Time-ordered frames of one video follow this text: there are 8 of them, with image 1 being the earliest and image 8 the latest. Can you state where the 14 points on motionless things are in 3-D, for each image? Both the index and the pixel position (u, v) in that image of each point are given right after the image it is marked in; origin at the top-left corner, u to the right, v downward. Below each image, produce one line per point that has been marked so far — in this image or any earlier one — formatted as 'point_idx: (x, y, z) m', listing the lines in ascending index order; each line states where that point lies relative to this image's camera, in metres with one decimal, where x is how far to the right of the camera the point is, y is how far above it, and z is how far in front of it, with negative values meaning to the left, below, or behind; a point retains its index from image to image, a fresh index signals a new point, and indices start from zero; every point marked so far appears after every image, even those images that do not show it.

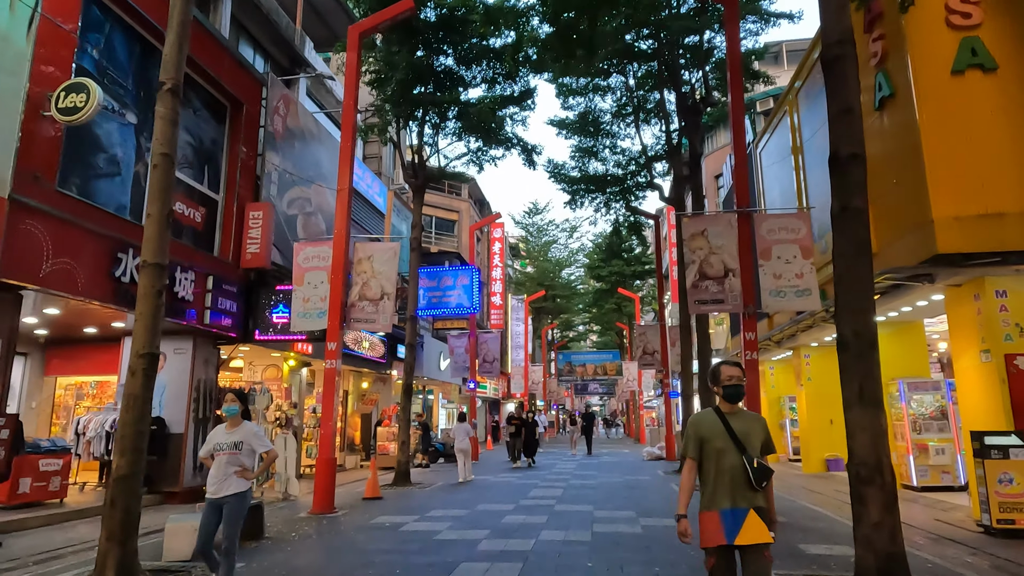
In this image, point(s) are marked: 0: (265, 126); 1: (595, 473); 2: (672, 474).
0: (-4.9, +3.2, +13.1) m
1: (+2.0, -4.6, +16.2) m
2: (+4.0, -4.6, +16.5) m
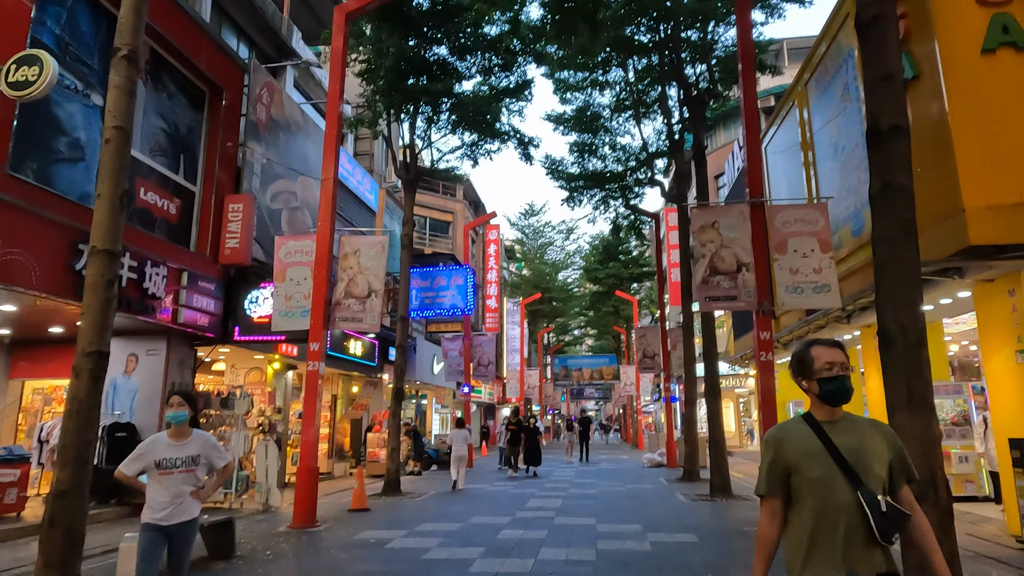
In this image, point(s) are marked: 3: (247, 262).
0: (-5.0, +3.3, +12.4) m
1: (+1.9, -4.5, +15.5) m
2: (+3.9, -4.6, +15.8) m
3: (-4.6, +0.4, +11.5) m
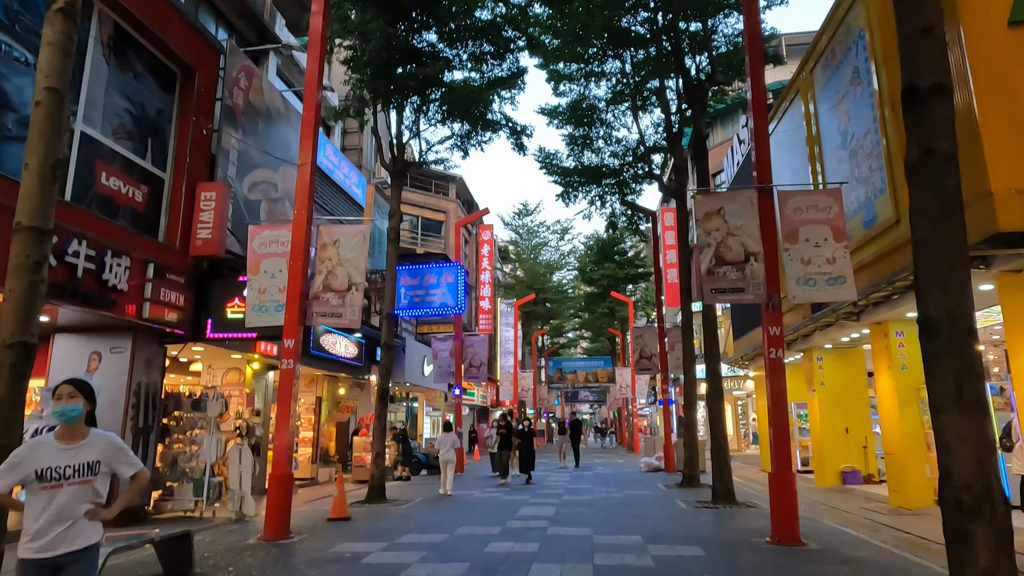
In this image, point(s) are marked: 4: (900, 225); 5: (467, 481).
0: (-5.1, +3.4, +11.7) m
1: (+1.7, -4.5, +14.8) m
2: (+3.7, -4.6, +15.1) m
3: (-4.8, +0.5, +10.8) m
4: (+5.6, +0.9, +9.6) m
5: (-1.2, -4.9, +16.9) m
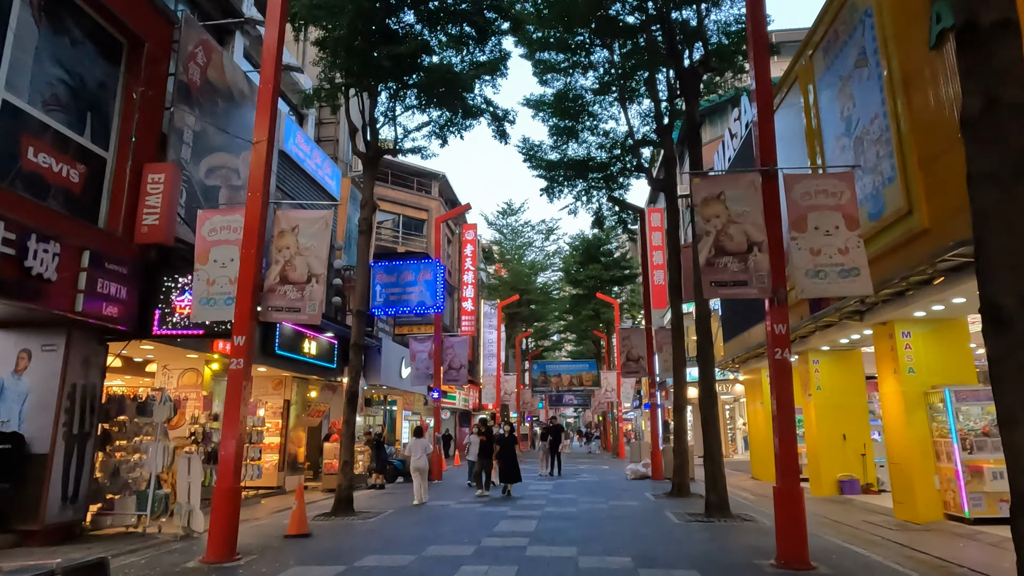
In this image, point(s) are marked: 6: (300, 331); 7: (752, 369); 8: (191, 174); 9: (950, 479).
0: (-5.5, +3.5, +10.7) m
1: (+1.3, -4.4, +13.9) m
2: (+3.3, -4.5, +14.3) m
3: (-5.1, +0.7, +9.8) m
4: (+5.3, +1.0, +8.8) m
5: (-1.6, -4.9, +15.9) m
6: (-4.9, -1.0, +15.2) m
7: (+6.8, -2.3, +18.8) m
8: (-5.3, +1.9, +11.0) m
9: (+6.6, -2.8, +9.9) m
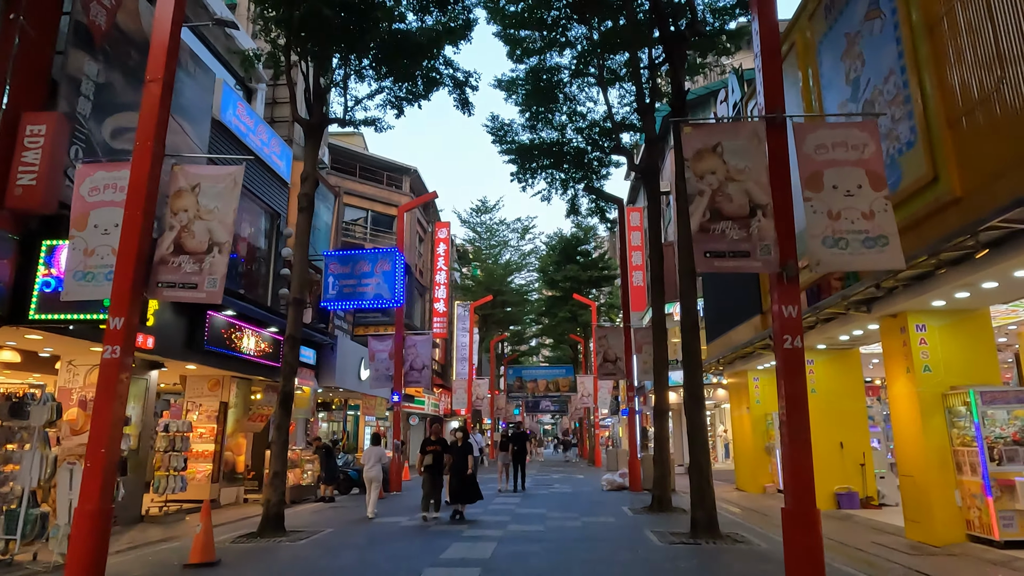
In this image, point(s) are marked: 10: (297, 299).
0: (-6.0, +3.8, +9.0) m
1: (+0.6, -4.2, +12.4) m
2: (+2.5, -4.3, +12.8) m
3: (-5.6, +1.0, +8.1) m
4: (+4.8, +1.2, +7.5) m
5: (-2.4, -4.7, +14.3) m
6: (-5.6, -0.7, +13.5) m
7: (+5.9, -2.2, +17.5) m
8: (-5.9, +2.2, +9.3) m
9: (+6.0, -2.7, +8.5) m
10: (-3.6, -0.2, +11.0) m
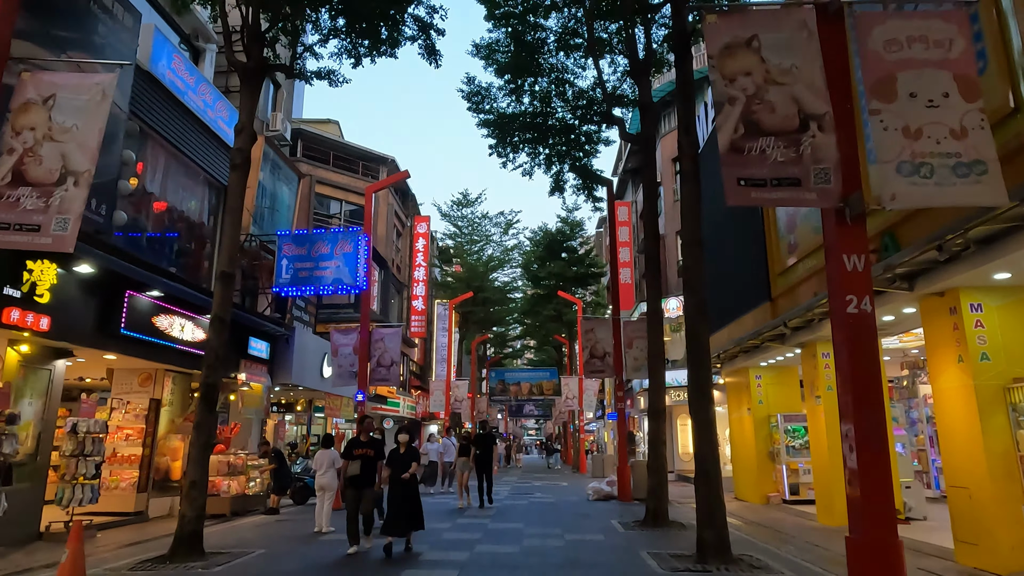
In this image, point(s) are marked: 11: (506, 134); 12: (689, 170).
0: (-6.3, +4.2, +7.2) m
1: (+0.1, -3.9, +10.6) m
2: (+2.0, -4.0, +11.1) m
3: (-6.0, +1.4, +6.3) m
4: (+4.5, +1.5, +5.8) m
5: (-2.9, -4.3, +12.4) m
6: (-6.1, -0.3, +11.6) m
7: (+5.4, -1.9, +15.9) m
8: (-6.3, +2.6, +7.5) m
9: (+5.6, -2.3, +6.9) m
10: (-3.9, +0.2, +9.1) m
11: (-0.1, +3.7, +15.8) m
12: (+2.4, +1.6, +9.1) m
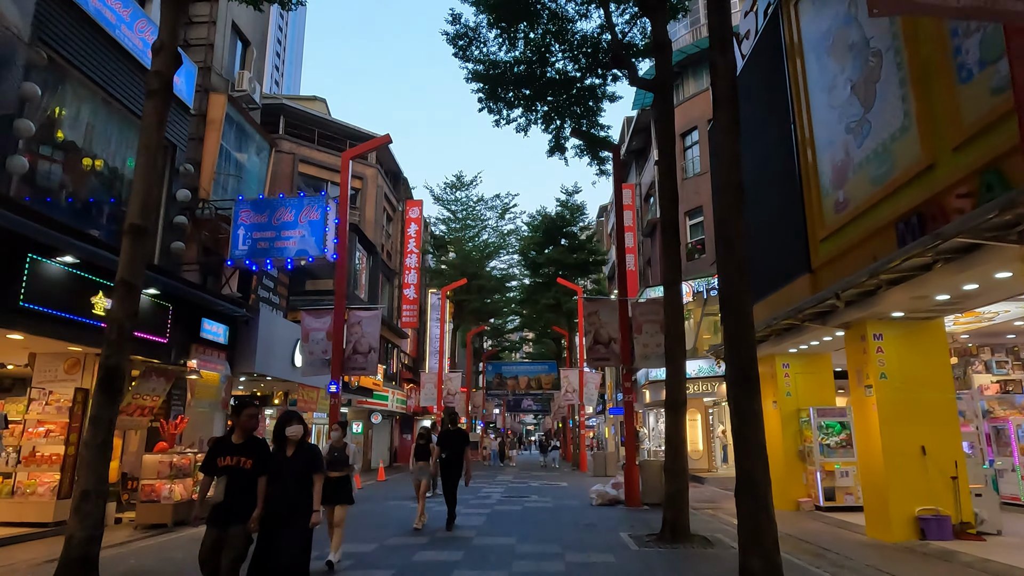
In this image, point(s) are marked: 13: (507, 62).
0: (-6.5, +4.6, +5.2) m
1: (0.0, -3.4, +8.7) m
2: (+1.9, -3.5, +9.2) m
3: (-6.1, +1.8, +4.3) m
4: (+4.4, +2.0, +3.9) m
5: (-3.1, -3.8, +10.5) m
6: (-6.2, +0.1, +9.7) m
7: (+5.2, -1.4, +13.9) m
8: (-6.4, +3.1, +5.5) m
9: (+5.5, -1.9, +5.0) m
10: (-4.1, +0.7, +7.2) m
11: (-0.2, +4.2, +13.9) m
12: (+2.3, +2.1, +7.2) m
13: (-0.1, +4.7, +13.8) m
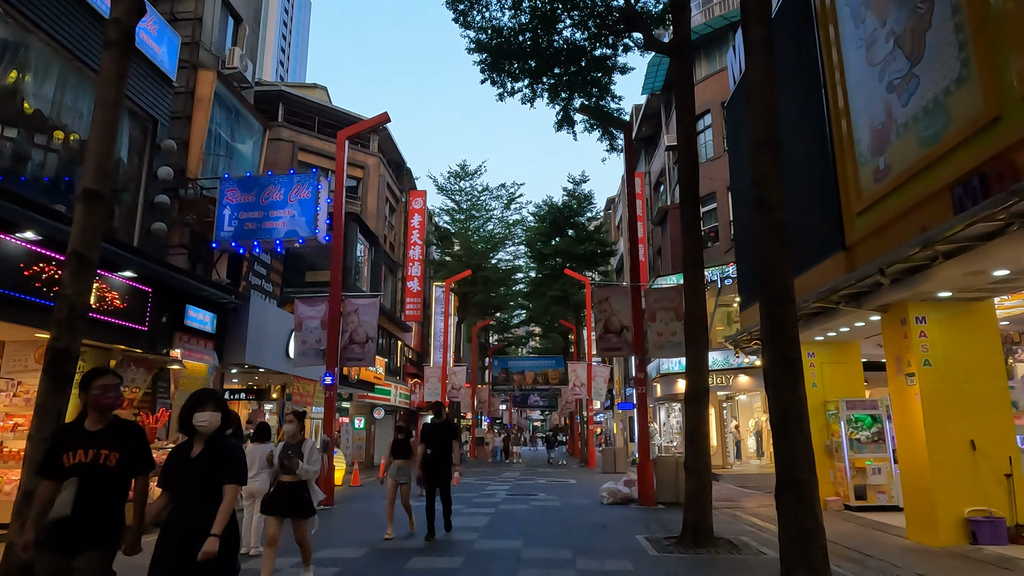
0: (-6.4, +4.9, +4.4) m
1: (0.0, -3.1, +7.9) m
2: (+2.0, -3.3, +8.3) m
3: (-6.1, +2.1, +3.5) m
4: (+4.4, +2.2, +3.0) m
5: (-3.0, -3.5, +9.7) m
6: (-6.2, +0.4, +8.9) m
7: (+5.3, -1.1, +13.0) m
8: (-6.4, +3.3, +4.7) m
9: (+5.5, -1.6, +4.1) m
10: (-4.0, +0.9, +6.4) m
11: (-0.2, +4.5, +13.0) m
12: (+2.3, +2.4, +6.3) m
13: (0.0, +5.0, +12.9) m
